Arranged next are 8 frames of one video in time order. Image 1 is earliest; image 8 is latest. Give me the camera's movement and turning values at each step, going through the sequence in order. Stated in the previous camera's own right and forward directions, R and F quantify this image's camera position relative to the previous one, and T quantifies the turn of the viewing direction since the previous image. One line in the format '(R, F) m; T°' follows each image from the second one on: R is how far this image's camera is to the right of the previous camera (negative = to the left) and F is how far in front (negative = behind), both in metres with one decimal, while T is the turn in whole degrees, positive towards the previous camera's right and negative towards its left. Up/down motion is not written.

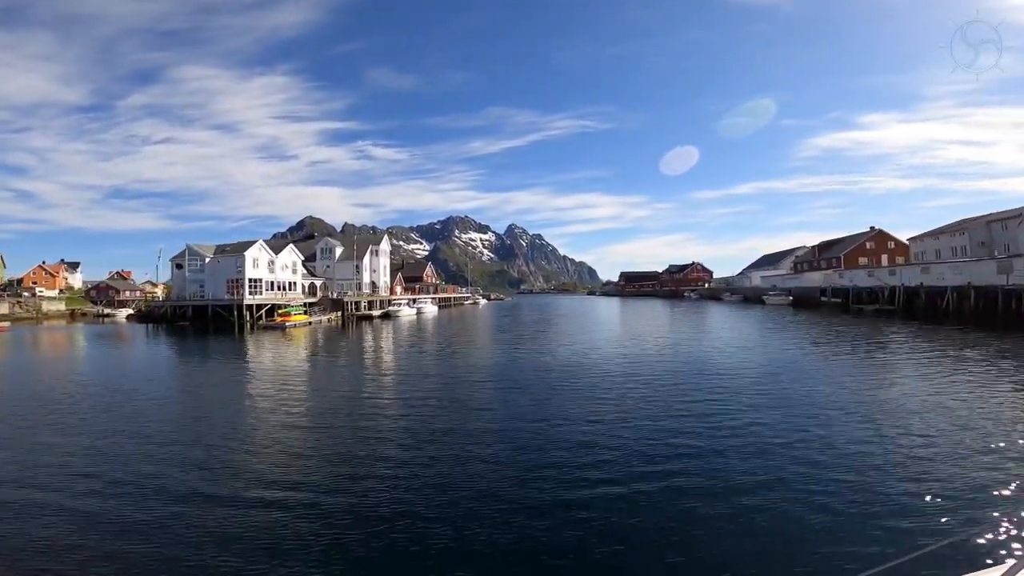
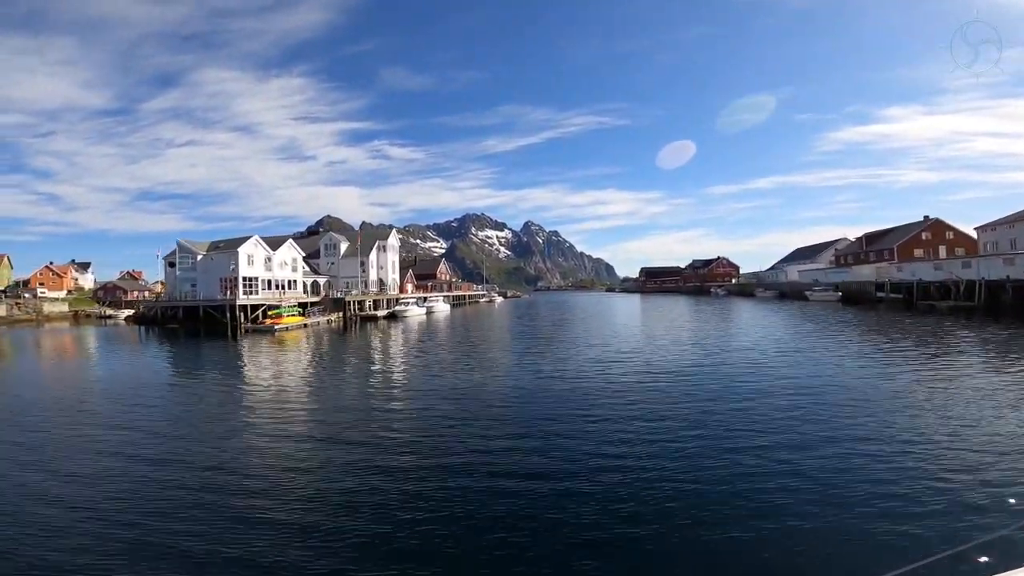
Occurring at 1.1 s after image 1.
(-0.2, +3.9) m; -2°
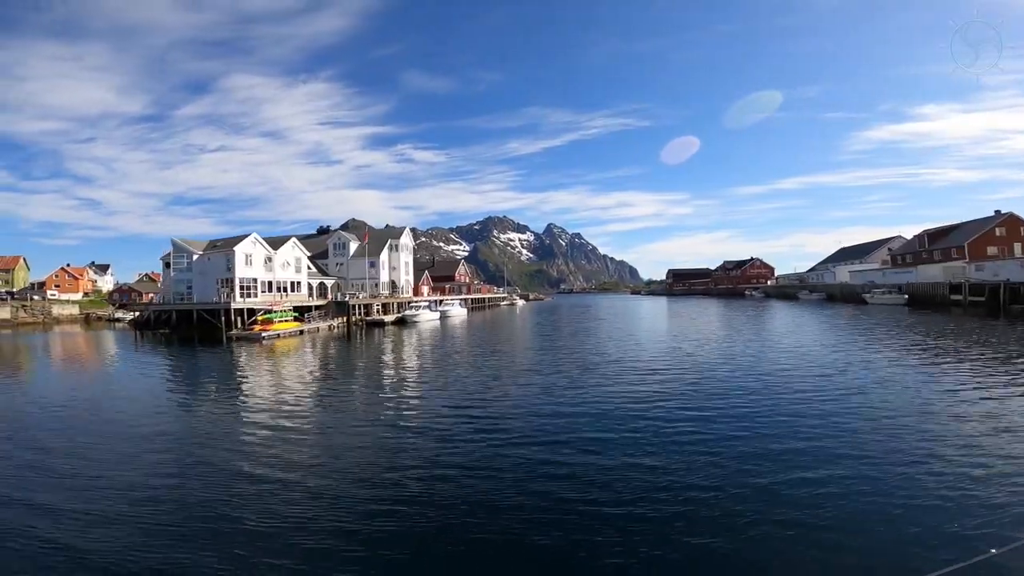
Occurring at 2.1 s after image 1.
(0.0, +3.8) m; -2°
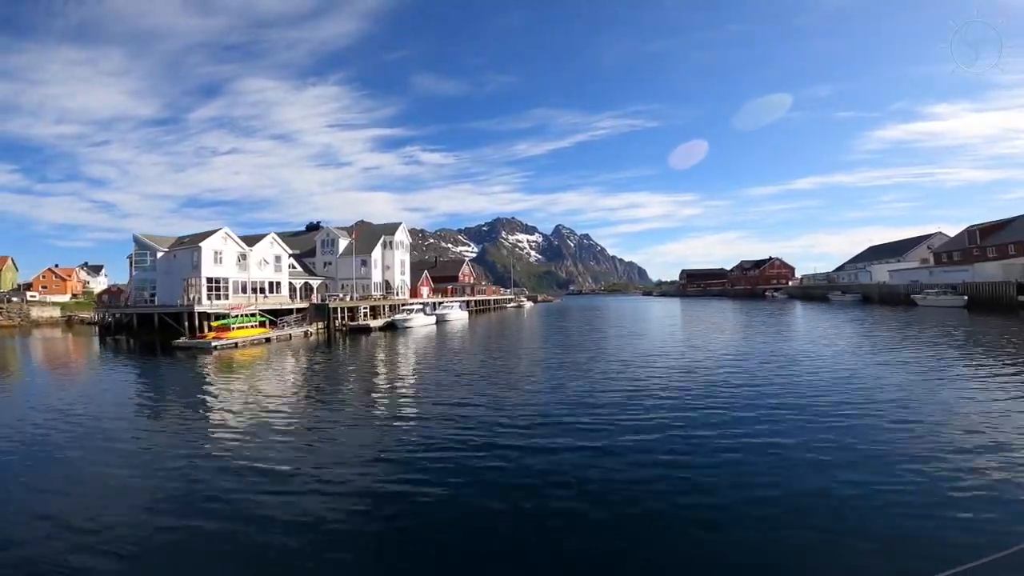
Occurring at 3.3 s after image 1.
(+0.2, +4.1) m; -1°
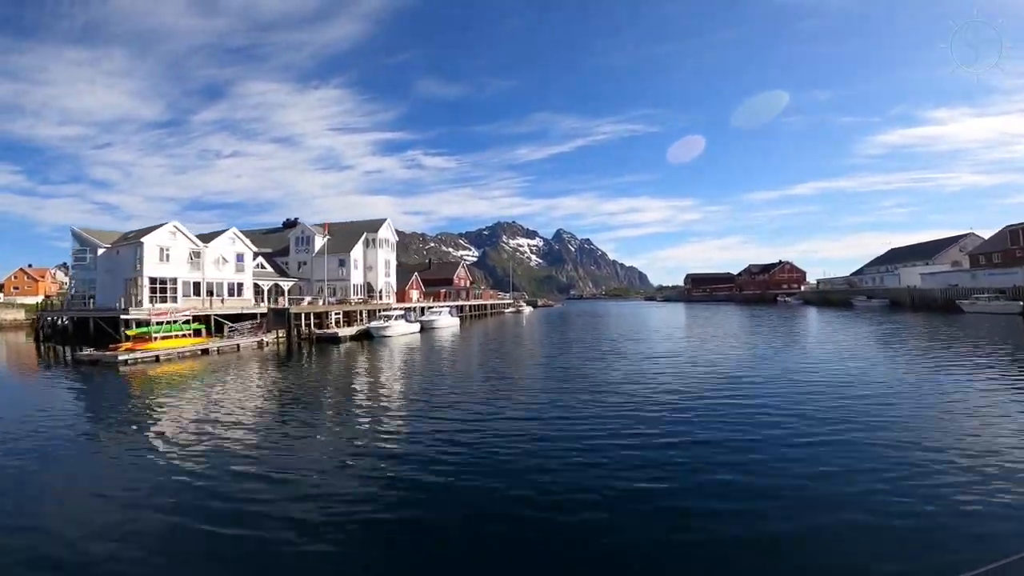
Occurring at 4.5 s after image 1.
(+0.3, +4.0) m; 0°
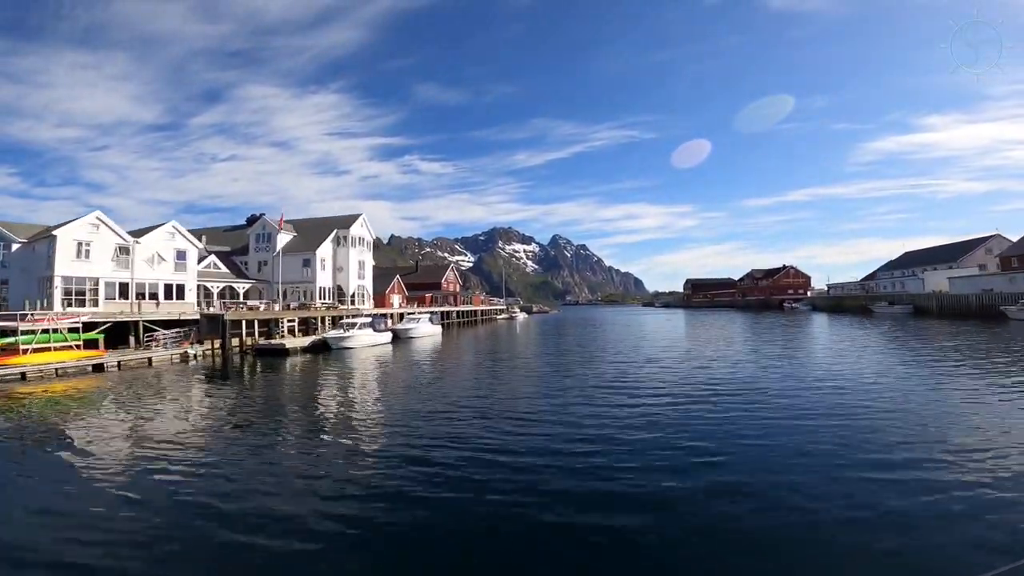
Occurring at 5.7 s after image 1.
(+0.4, +3.8) m; 0°
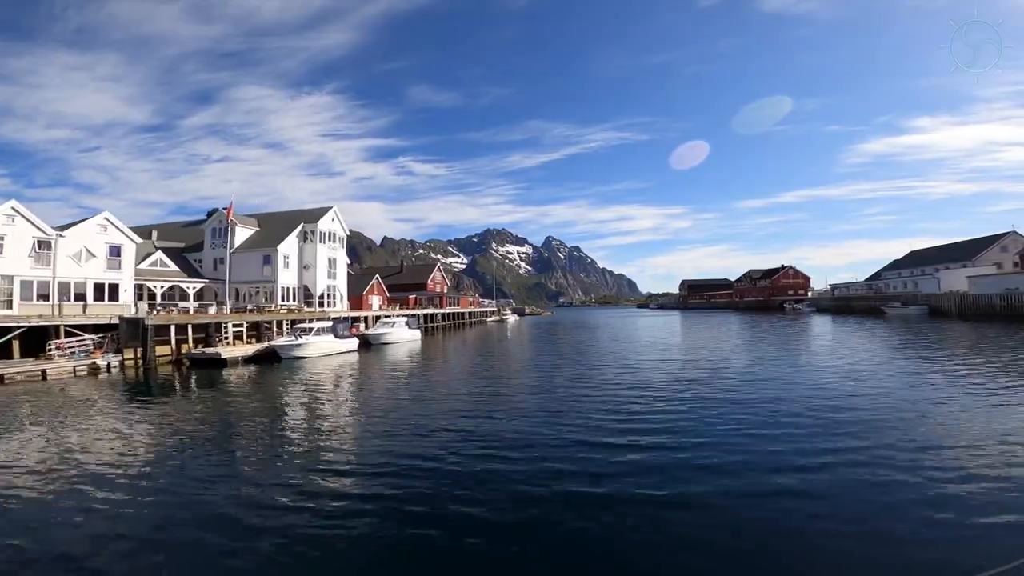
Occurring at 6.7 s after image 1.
(+0.4, +2.9) m; +1°
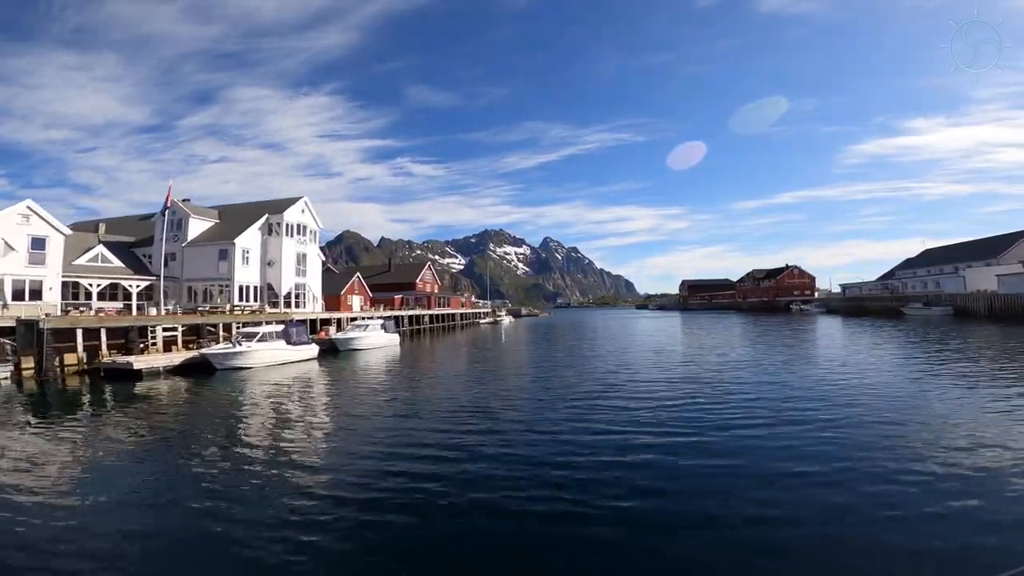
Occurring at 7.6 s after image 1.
(+0.4, +2.9) m; 0°
